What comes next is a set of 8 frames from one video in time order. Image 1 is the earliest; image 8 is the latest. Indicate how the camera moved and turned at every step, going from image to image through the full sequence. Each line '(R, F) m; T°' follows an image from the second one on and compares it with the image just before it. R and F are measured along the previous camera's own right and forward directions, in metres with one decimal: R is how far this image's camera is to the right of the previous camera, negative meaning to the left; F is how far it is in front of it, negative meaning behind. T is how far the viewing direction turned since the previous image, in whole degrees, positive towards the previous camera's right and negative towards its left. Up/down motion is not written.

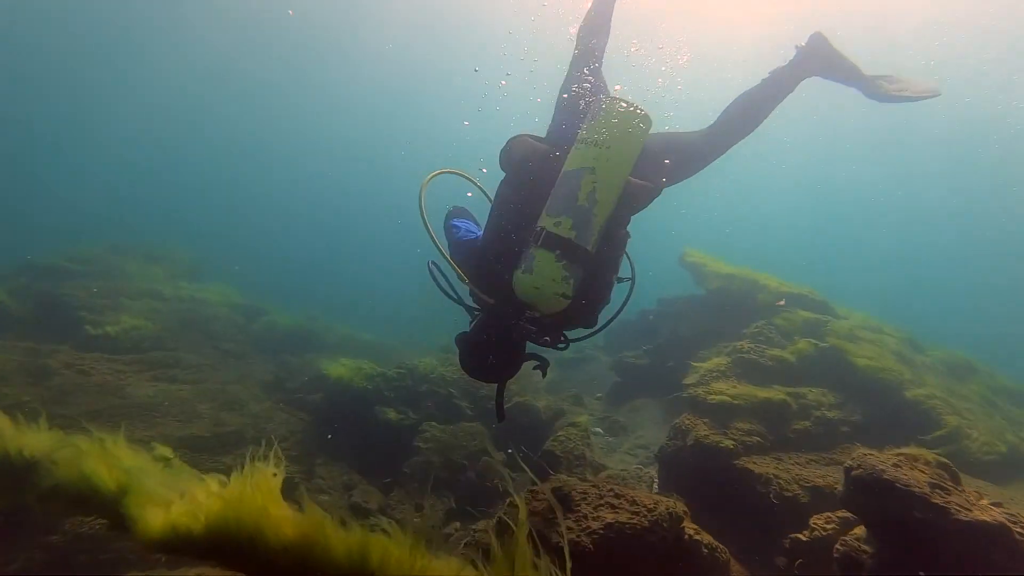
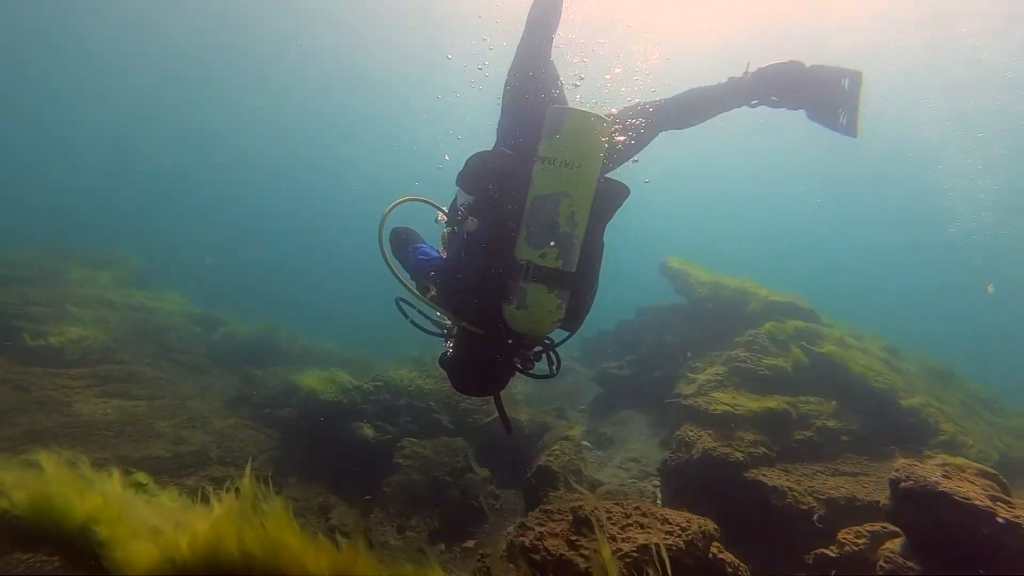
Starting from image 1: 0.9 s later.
(-0.3, +0.2) m; +4°
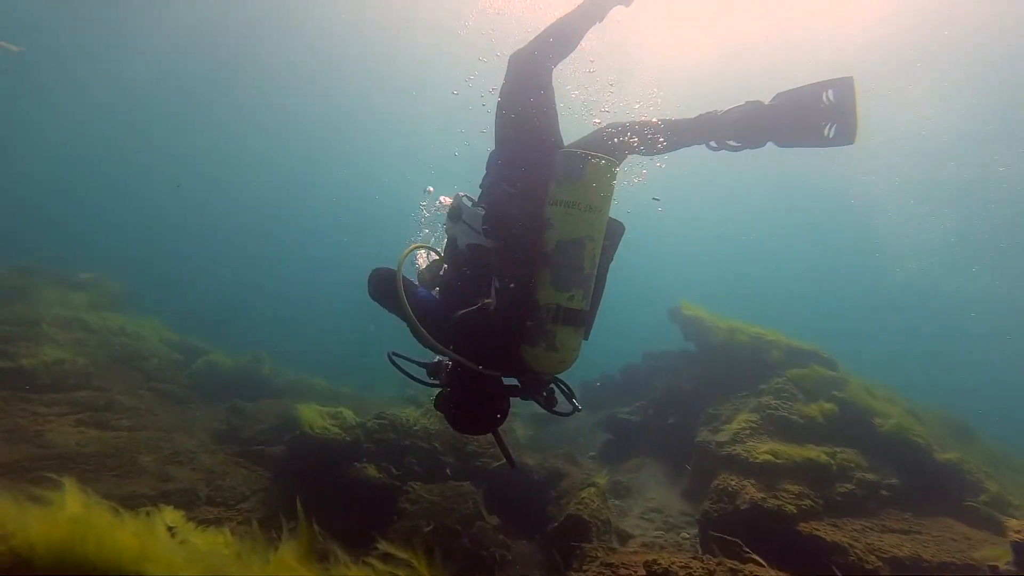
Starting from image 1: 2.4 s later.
(-0.6, +0.2) m; +3°
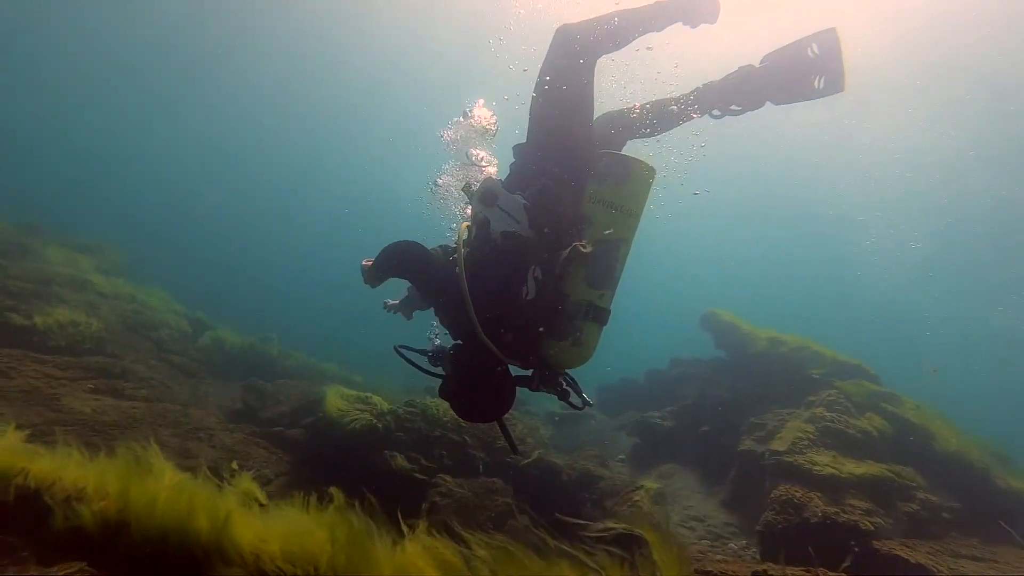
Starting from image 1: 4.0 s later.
(-0.8, +0.2) m; +2°
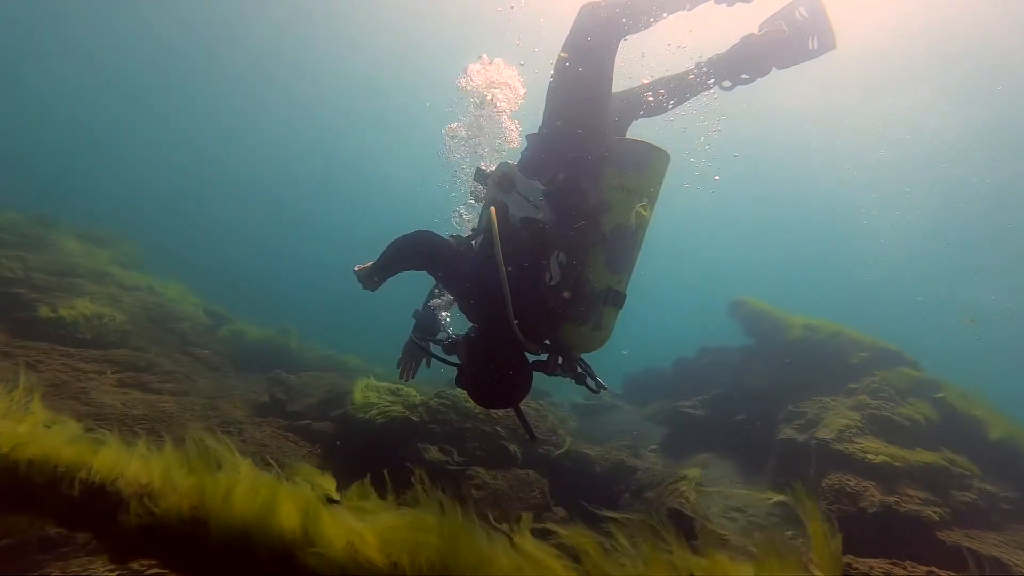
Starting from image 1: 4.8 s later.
(-0.4, +0.1) m; 0°
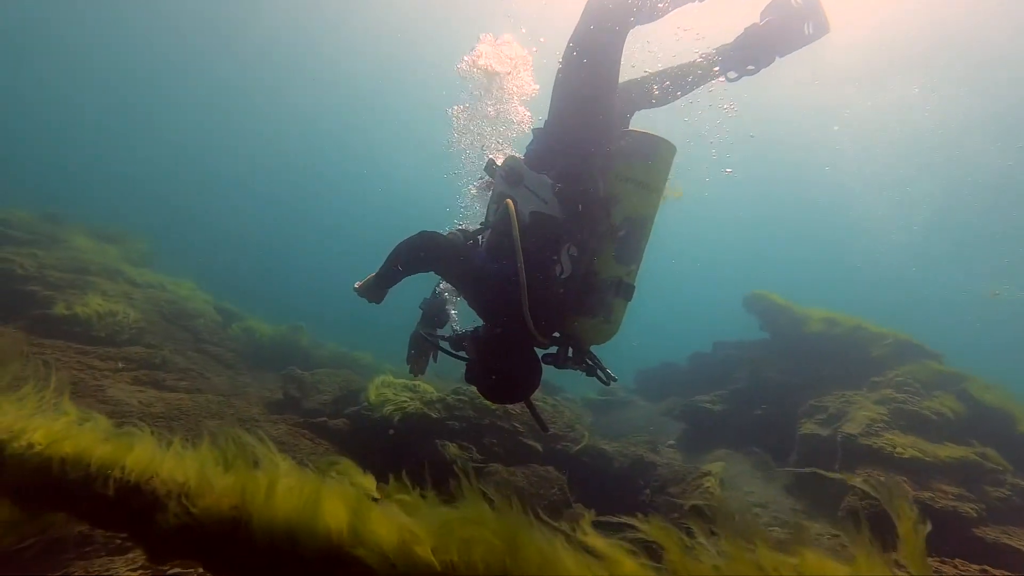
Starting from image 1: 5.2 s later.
(-0.2, +0.1) m; 0°
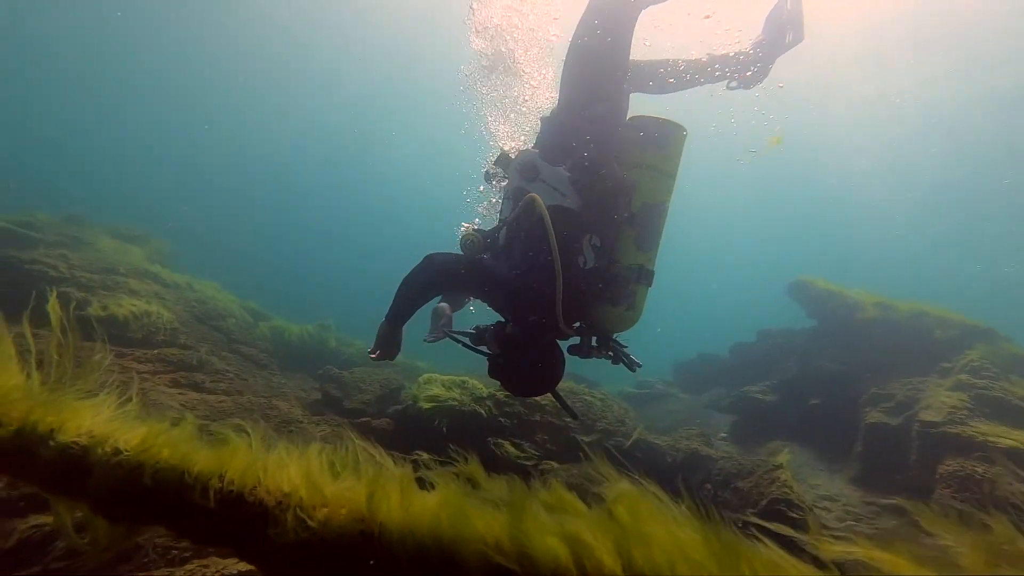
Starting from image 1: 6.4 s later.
(-0.5, +0.2) m; 0°
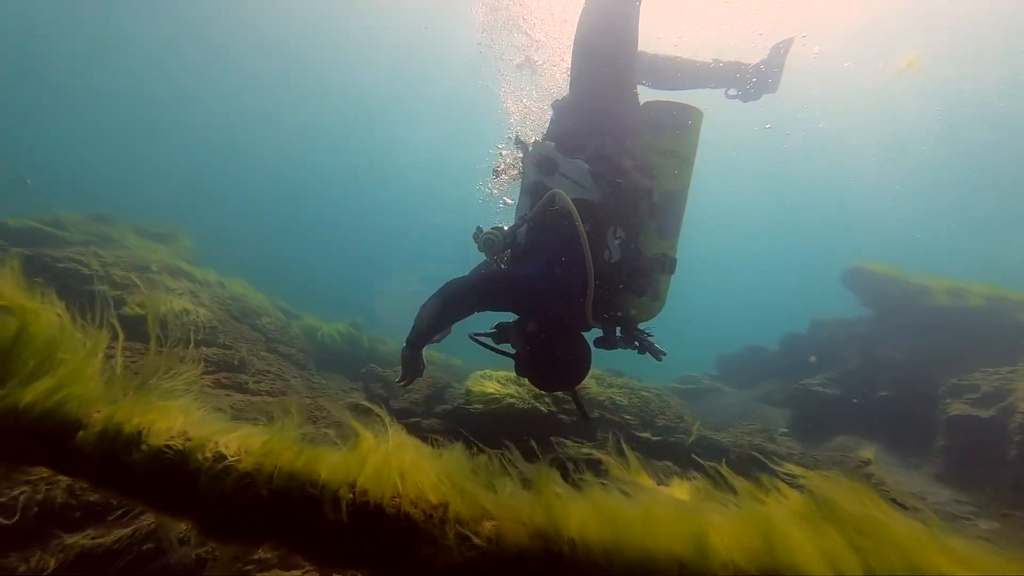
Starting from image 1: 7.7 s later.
(-0.6, +0.3) m; 0°
